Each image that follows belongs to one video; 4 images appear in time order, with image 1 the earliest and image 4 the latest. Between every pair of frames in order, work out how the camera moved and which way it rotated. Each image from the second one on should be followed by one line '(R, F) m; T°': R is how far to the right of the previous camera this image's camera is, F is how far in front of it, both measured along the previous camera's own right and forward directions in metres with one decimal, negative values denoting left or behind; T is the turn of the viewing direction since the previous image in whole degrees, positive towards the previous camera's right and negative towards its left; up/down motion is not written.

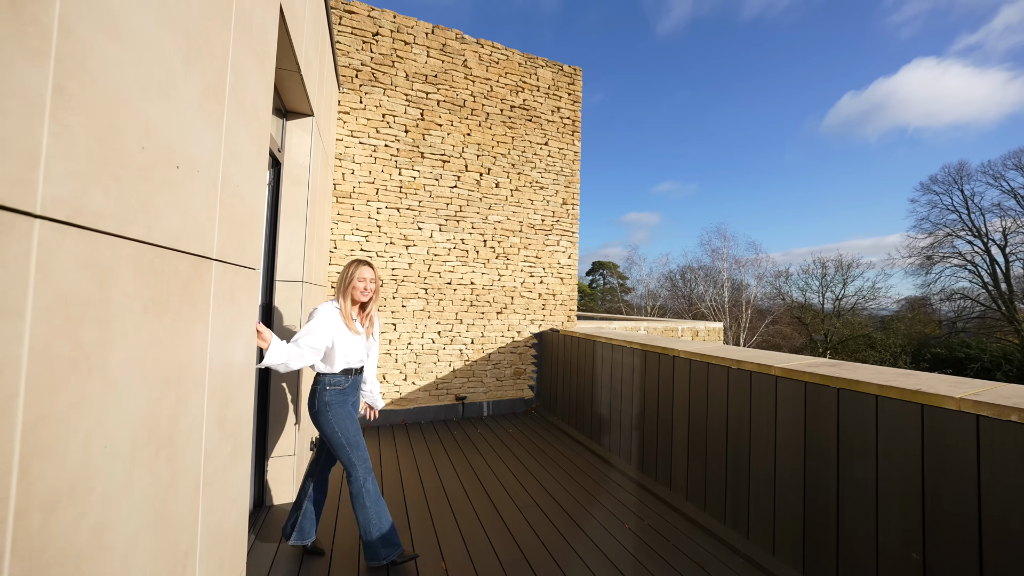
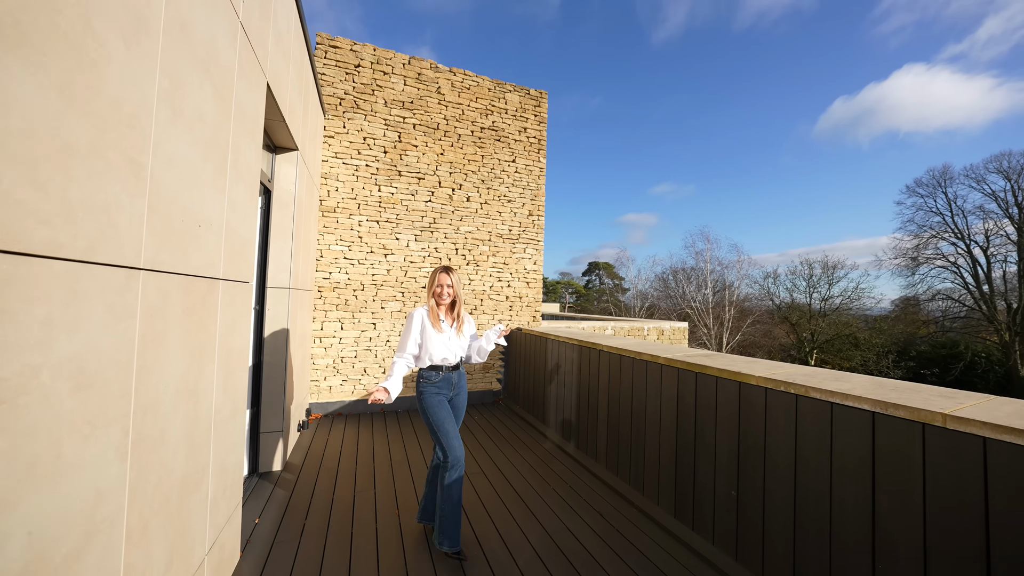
(+0.4, -0.5) m; 0°
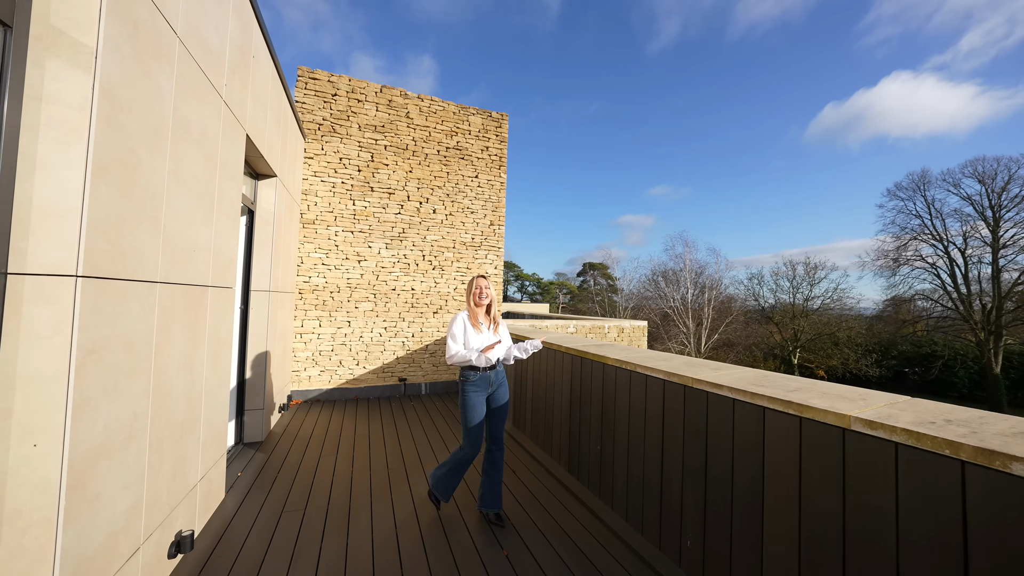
(+0.5, -0.7) m; 0°
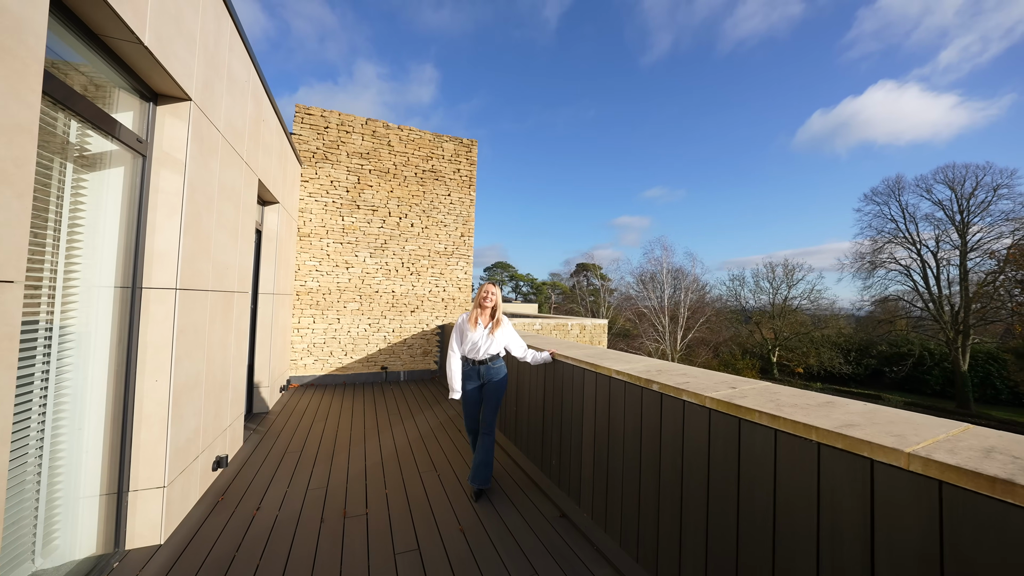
(+0.5, -1.0) m; +1°
